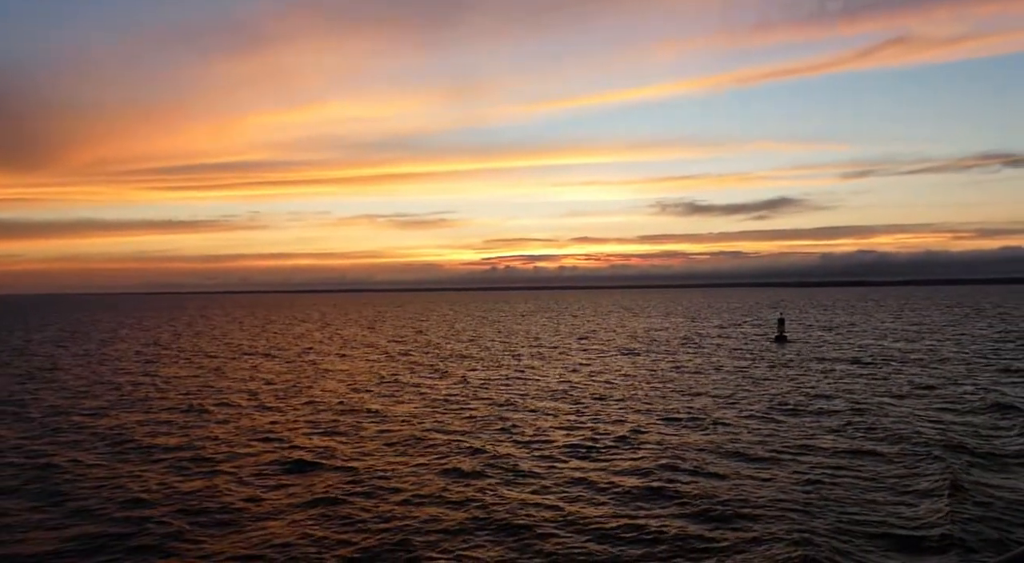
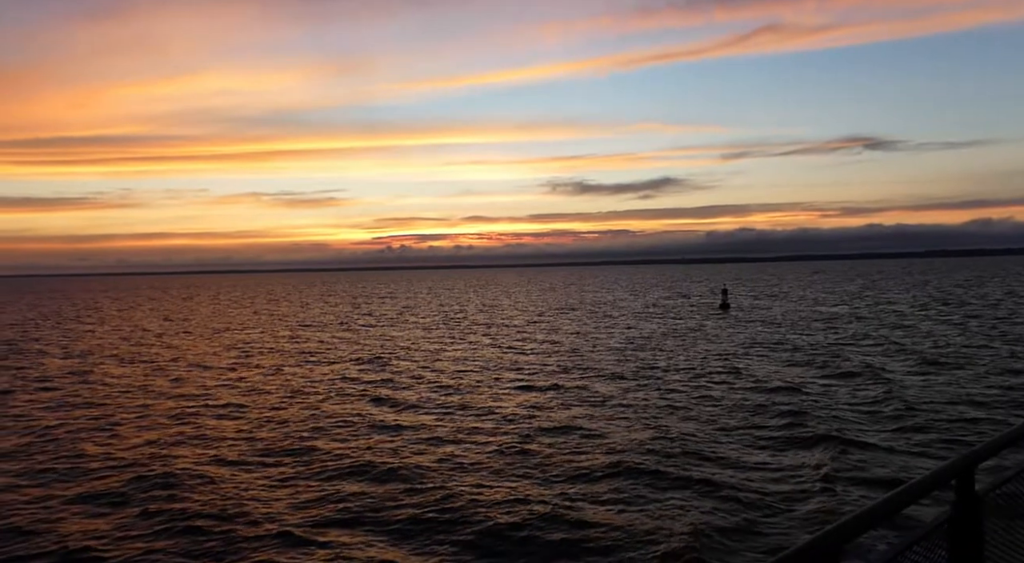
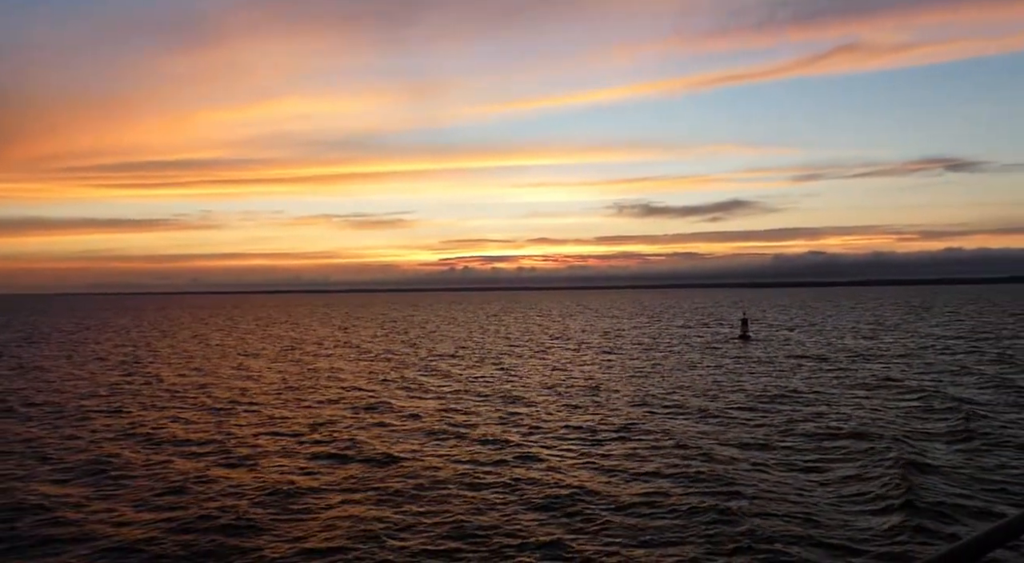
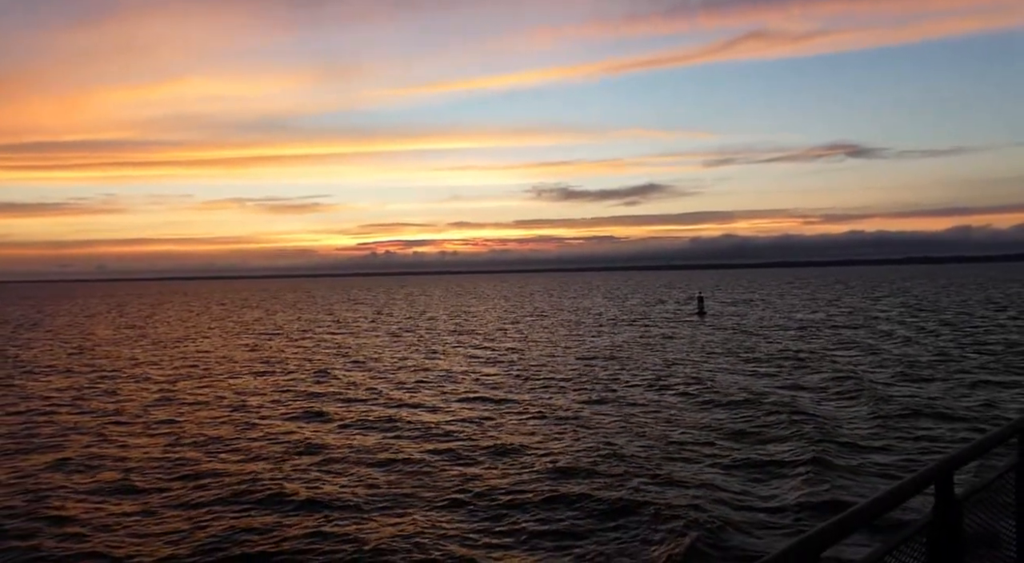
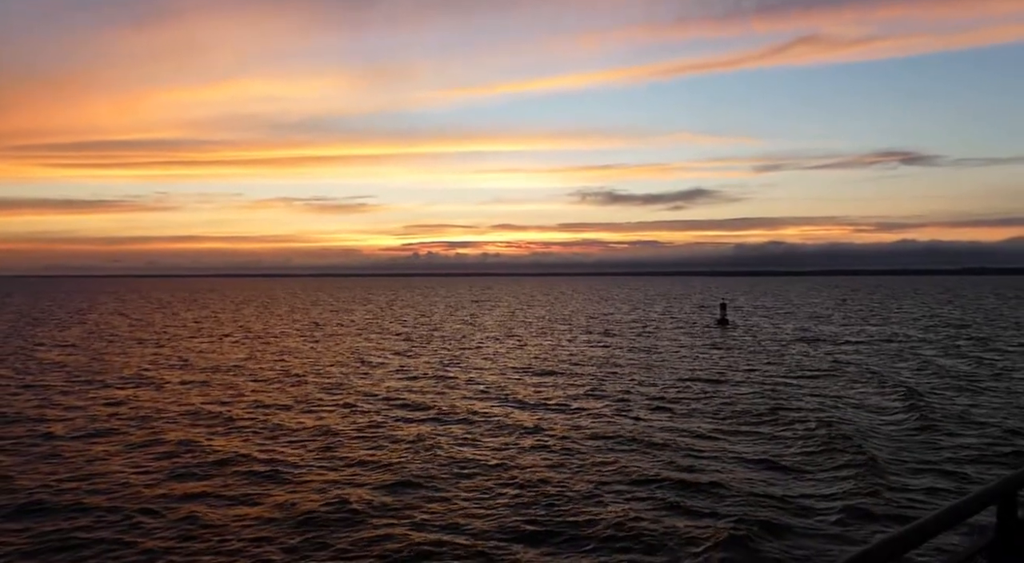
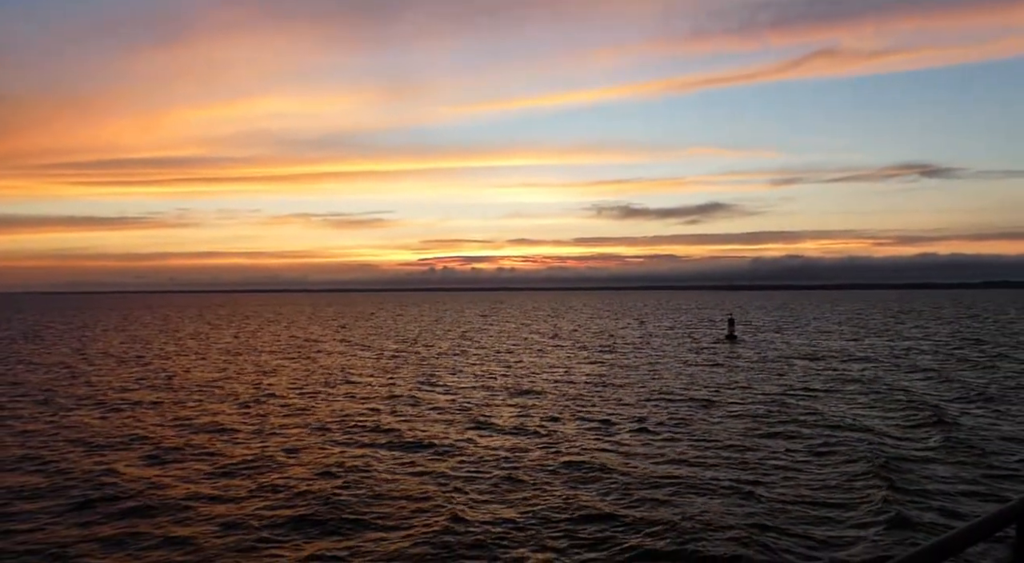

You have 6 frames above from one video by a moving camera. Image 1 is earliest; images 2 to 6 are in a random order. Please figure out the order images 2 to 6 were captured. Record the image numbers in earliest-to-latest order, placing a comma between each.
3, 6, 5, 4, 2
